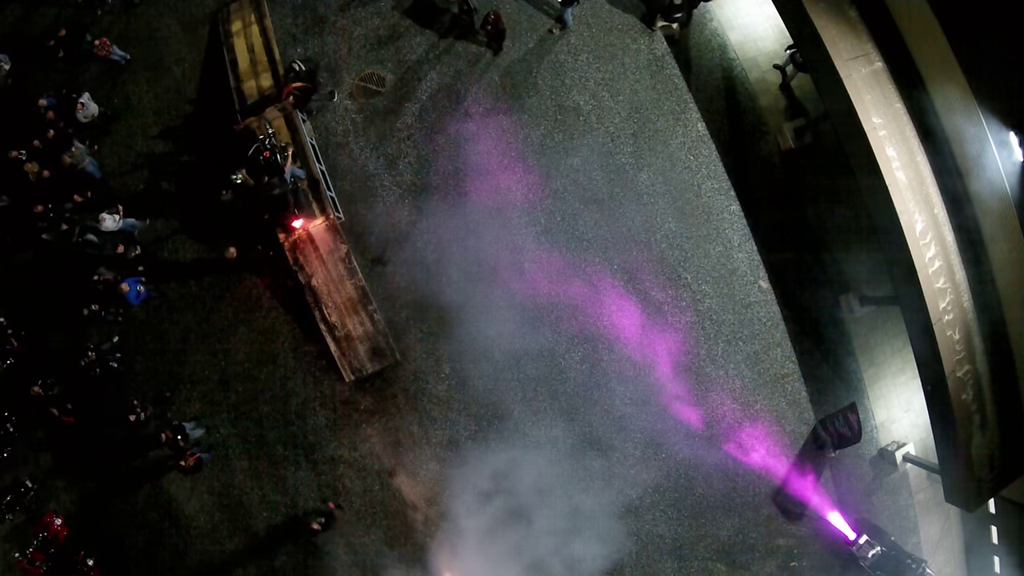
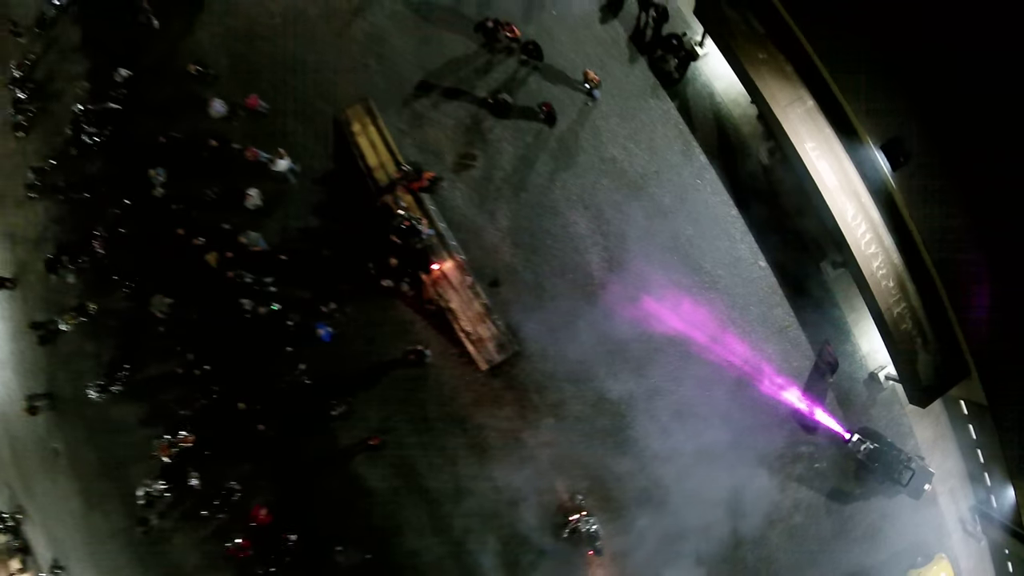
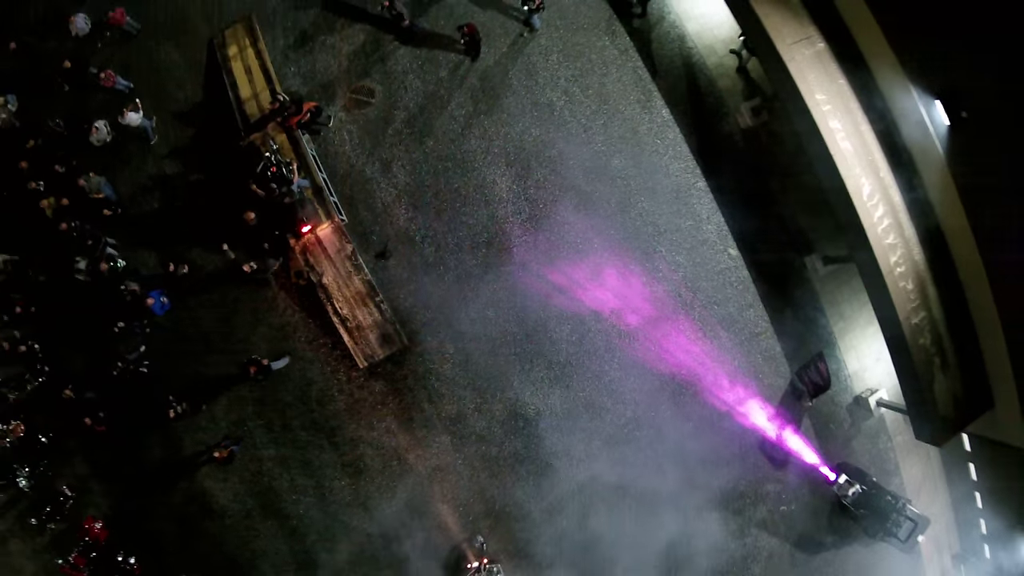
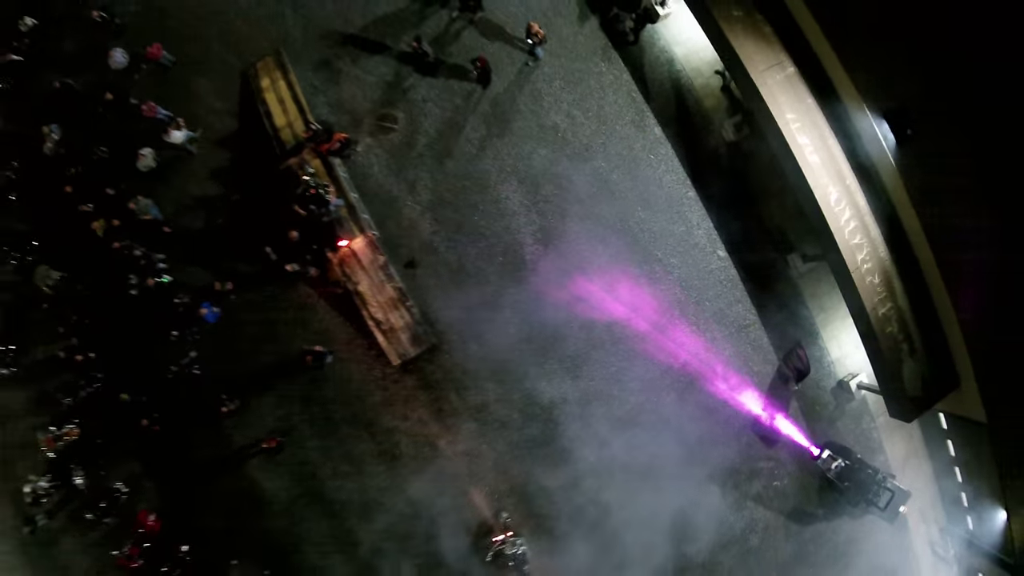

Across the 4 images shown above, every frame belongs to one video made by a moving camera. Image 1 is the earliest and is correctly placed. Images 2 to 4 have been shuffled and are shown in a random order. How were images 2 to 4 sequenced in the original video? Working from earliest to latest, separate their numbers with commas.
3, 4, 2
